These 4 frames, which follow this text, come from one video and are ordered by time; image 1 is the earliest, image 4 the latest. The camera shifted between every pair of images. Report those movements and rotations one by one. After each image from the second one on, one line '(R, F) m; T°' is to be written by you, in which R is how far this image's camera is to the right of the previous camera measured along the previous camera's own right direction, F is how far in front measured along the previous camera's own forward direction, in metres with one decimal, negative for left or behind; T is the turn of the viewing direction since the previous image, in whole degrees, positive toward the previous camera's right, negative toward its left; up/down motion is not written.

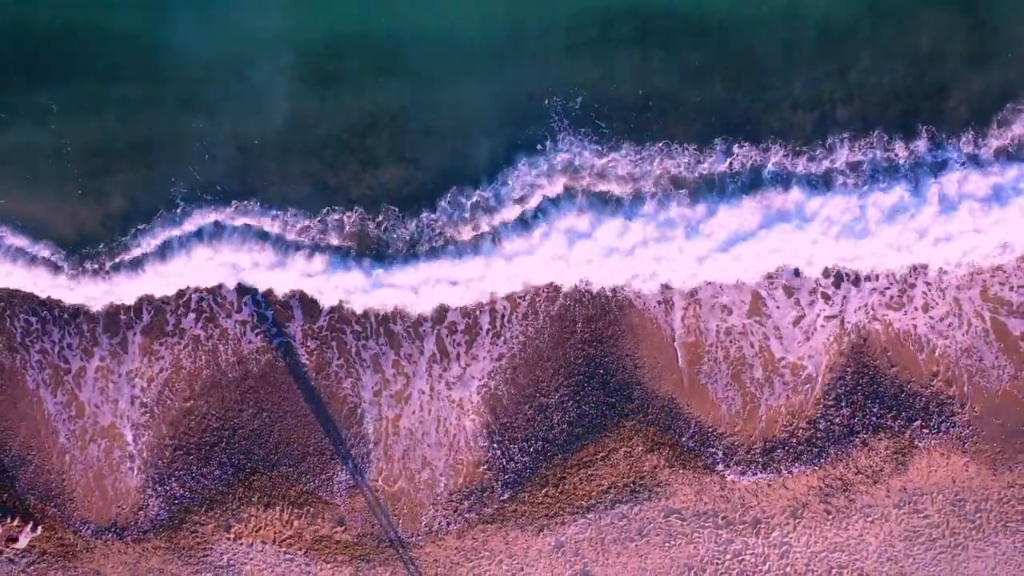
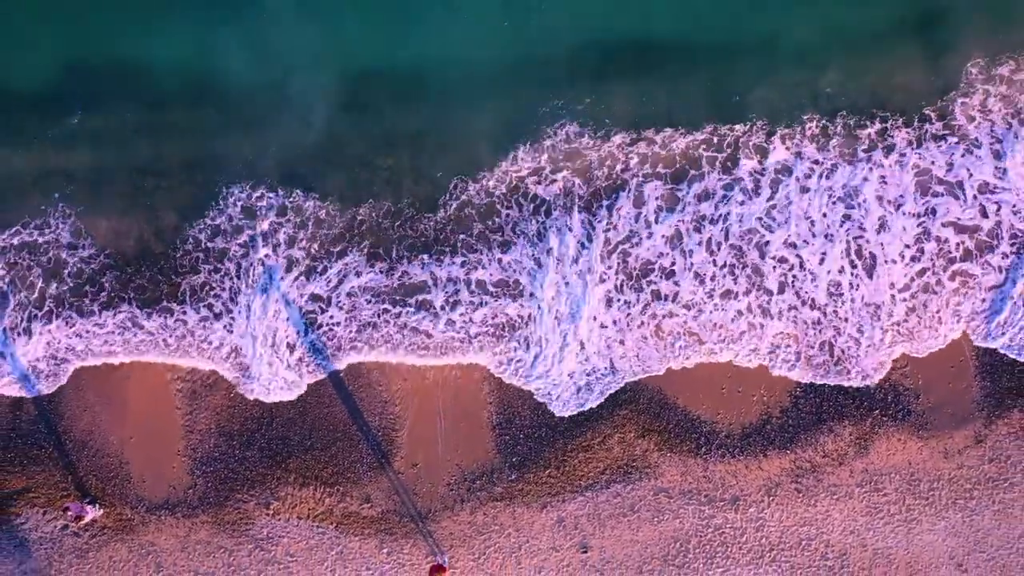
(+0.1, -1.2) m; -1°
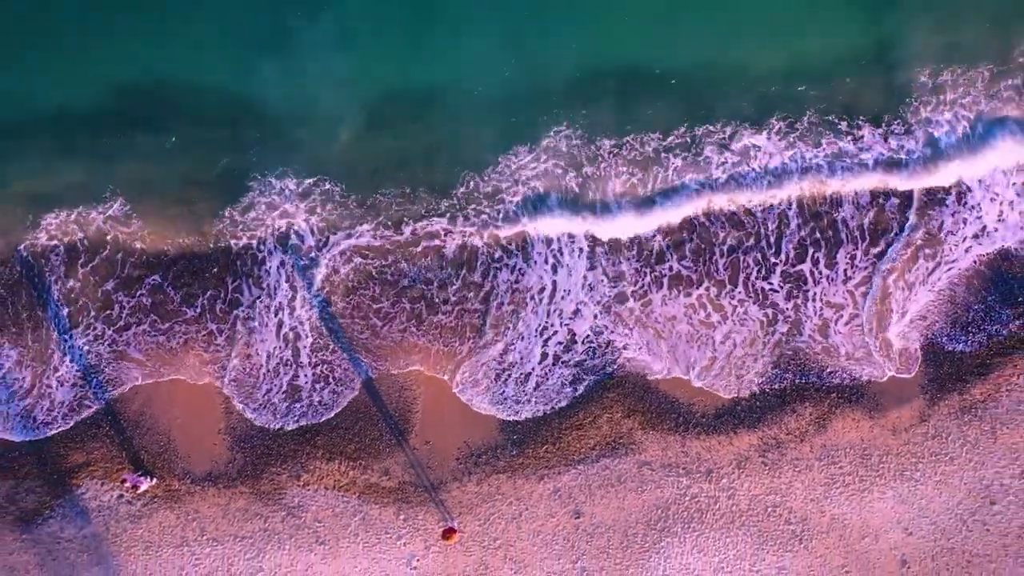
(+0.2, -1.5) m; -1°
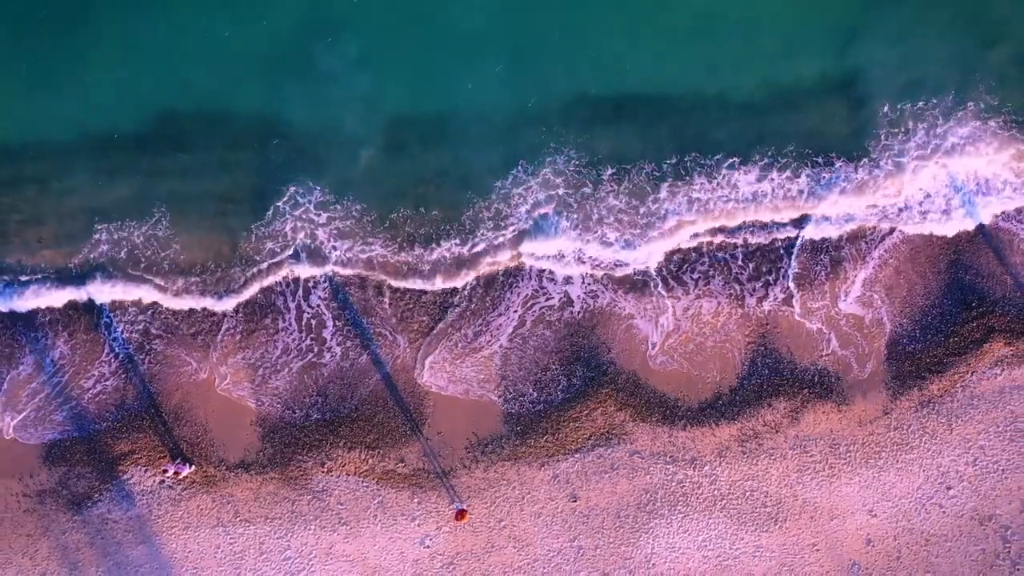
(+0.2, -1.3) m; -1°
